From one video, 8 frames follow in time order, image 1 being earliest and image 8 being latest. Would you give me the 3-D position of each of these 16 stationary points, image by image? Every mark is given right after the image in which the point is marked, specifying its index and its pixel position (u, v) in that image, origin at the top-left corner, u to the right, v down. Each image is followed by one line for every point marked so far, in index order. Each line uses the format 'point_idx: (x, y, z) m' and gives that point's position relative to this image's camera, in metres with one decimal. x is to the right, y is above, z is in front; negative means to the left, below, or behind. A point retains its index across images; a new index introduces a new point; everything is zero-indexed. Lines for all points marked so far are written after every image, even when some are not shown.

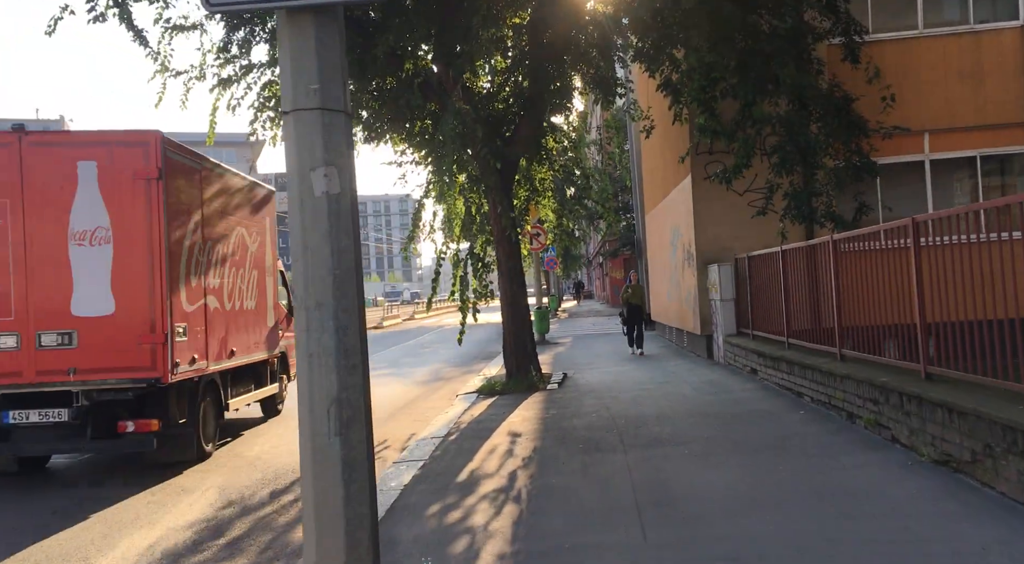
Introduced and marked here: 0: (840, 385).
0: (+2.9, -0.9, +6.9) m
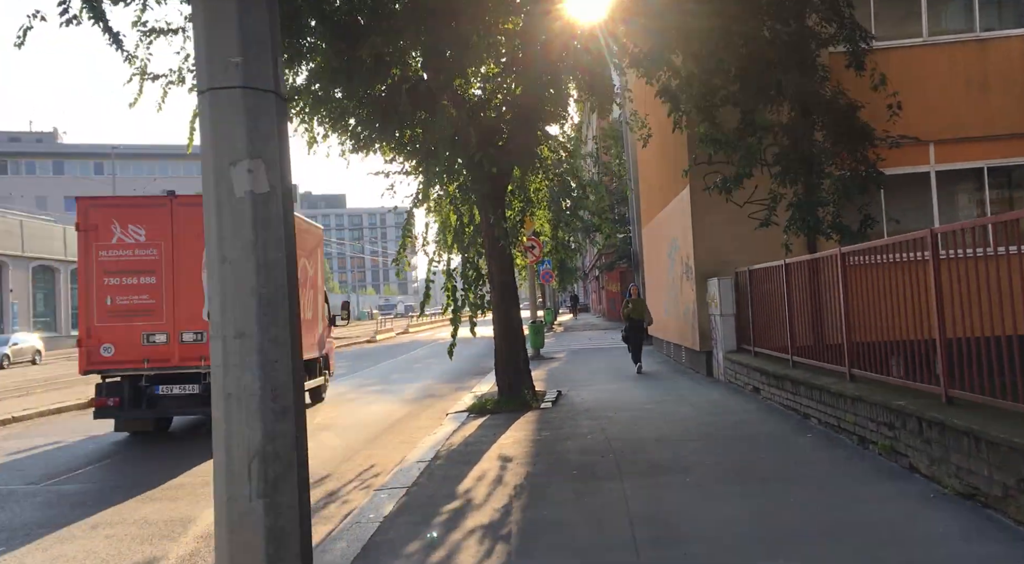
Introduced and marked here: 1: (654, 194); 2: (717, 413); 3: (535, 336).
0: (+2.8, -1.0, +6.5) m
1: (+2.9, +1.8, +15.7) m
2: (+2.3, -1.5, +8.8) m
3: (+0.6, -1.4, +19.8) m
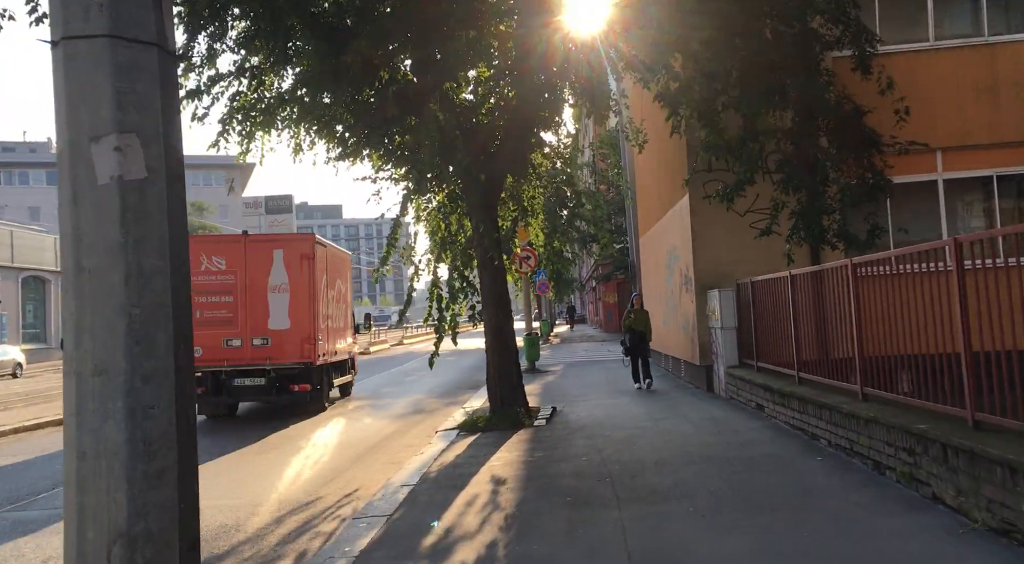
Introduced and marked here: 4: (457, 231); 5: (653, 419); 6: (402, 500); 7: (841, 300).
0: (+2.7, -1.1, +6.0) m
1: (+2.8, +1.6, +15.3) m
2: (+2.2, -1.6, +8.3) m
3: (+0.5, -1.7, +19.4) m
4: (-0.8, +0.7, +11.5) m
5: (+1.7, -1.7, +9.7) m
6: (-0.9, -1.8, +6.4) m
7: (+3.4, -0.2, +8.0) m
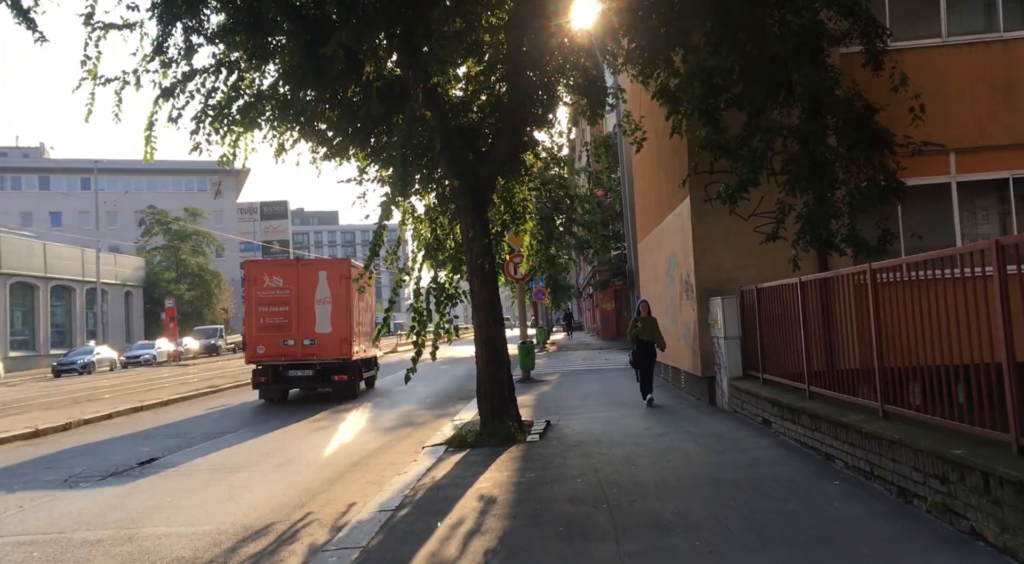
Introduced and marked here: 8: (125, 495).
0: (+2.6, -1.2, +5.5) m
1: (+2.7, +1.4, +14.8) m
2: (+2.1, -1.7, +7.8) m
3: (+0.3, -1.8, +18.8) m
4: (-0.9, +0.6, +11.0) m
5: (+1.6, -1.8, +9.1) m
6: (-1.0, -1.8, +5.8) m
7: (+3.3, -0.2, +7.5) m
8: (-3.8, -2.1, +7.8) m
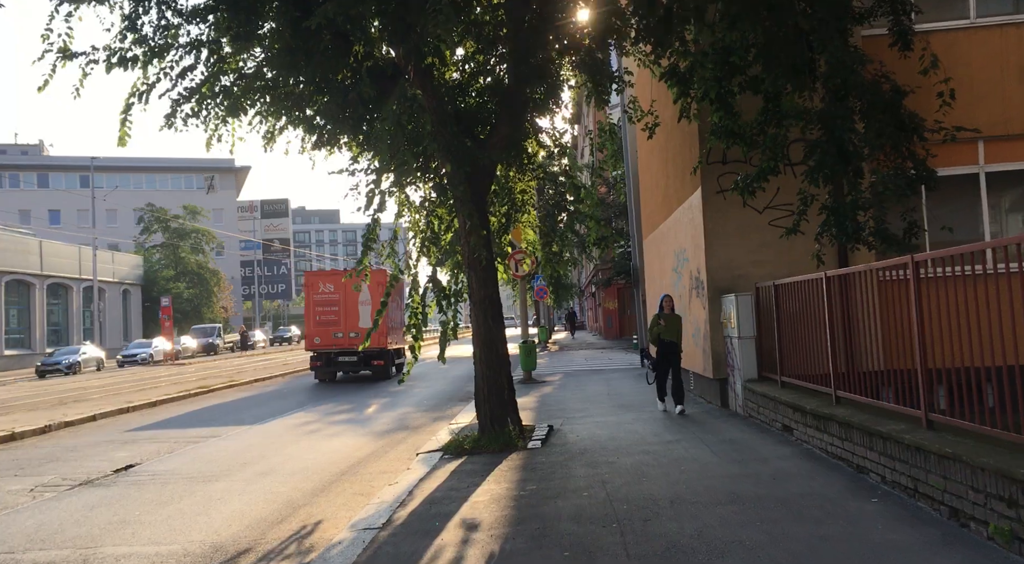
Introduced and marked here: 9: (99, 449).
0: (+2.6, -1.1, +4.8) m
1: (+2.7, +1.5, +14.2) m
2: (+2.1, -1.6, +7.1) m
3: (+0.3, -1.8, +18.2) m
4: (-0.9, +0.7, +10.4) m
5: (+1.6, -1.7, +8.5) m
6: (-1.0, -1.8, +5.2) m
7: (+3.3, -0.2, +6.9) m
8: (-3.8, -2.1, +7.1) m
9: (-5.6, -2.3, +10.6) m
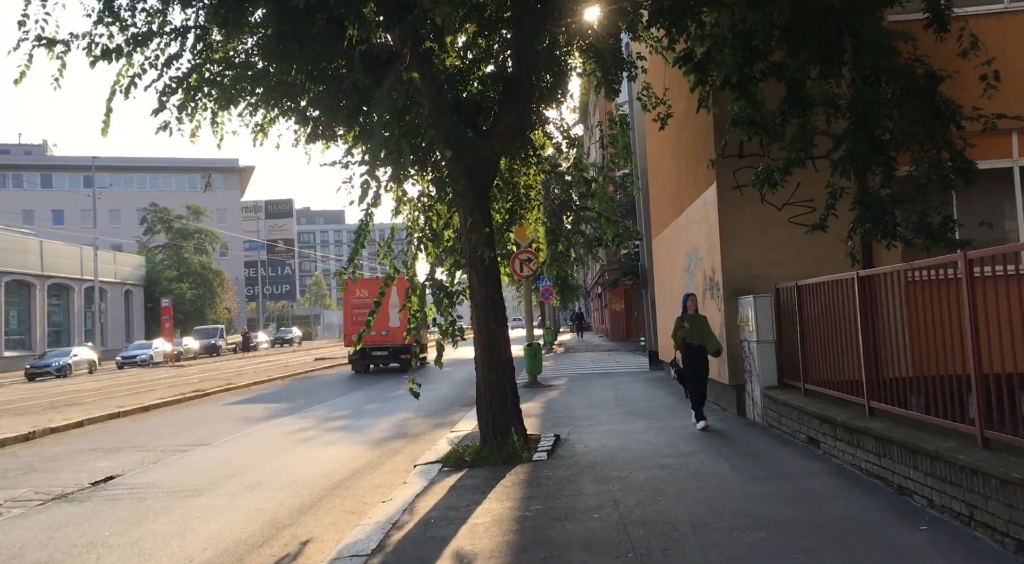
0: (+2.6, -1.1, +4.2) m
1: (+2.8, +1.5, +13.6) m
2: (+2.1, -1.6, +6.5) m
3: (+0.4, -1.8, +17.6) m
4: (-0.9, +0.7, +9.8) m
5: (+1.7, -1.7, +7.9) m
6: (-1.0, -1.8, +4.6) m
7: (+3.3, -0.2, +6.3) m
8: (-3.8, -2.1, +6.6) m
9: (-5.6, -2.3, +10.1) m
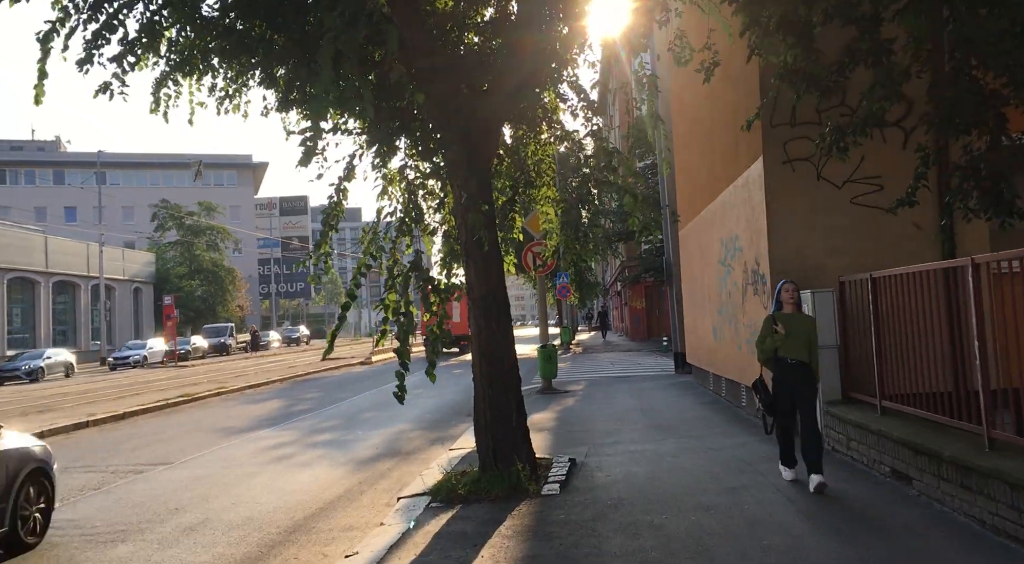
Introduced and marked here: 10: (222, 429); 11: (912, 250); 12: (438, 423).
0: (+2.6, -1.1, +2.6) m
1: (+2.9, +1.6, +11.9) m
2: (+2.1, -1.6, +4.9) m
3: (+0.7, -1.7, +16.0) m
4: (-0.8, +0.8, +8.2) m
5: (+1.7, -1.7, +6.3) m
6: (-1.0, -1.7, +3.1) m
7: (+3.3, -0.1, +4.6) m
8: (-3.8, -2.0, +5.1) m
9: (-5.5, -2.2, +8.6) m
10: (-4.7, -2.4, +12.8) m
11: (+4.3, +0.3, +8.3) m
12: (-1.1, -2.2, +12.5) m
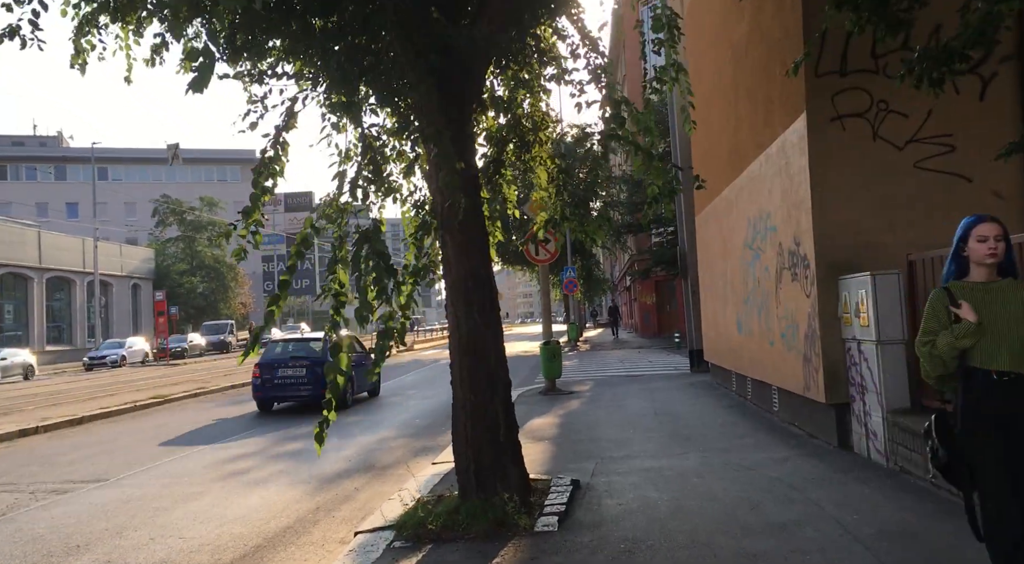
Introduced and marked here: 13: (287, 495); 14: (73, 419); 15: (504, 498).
0: (+2.4, -0.9, +1.1) m
1: (+2.9, +1.7, +10.4) m
2: (+2.0, -1.4, +3.4) m
3: (+0.7, -1.5, +14.5) m
4: (-0.9, +0.9, +6.8) m
5: (+1.6, -1.5, +4.8) m
6: (-1.2, -1.6, +1.6) m
7: (+3.2, 0.0, +3.1) m
8: (-3.9, -1.9, +3.7) m
9: (-5.6, -2.1, +7.2) m
10: (-4.8, -2.2, +11.4) m
11: (+4.2, +0.5, +6.8) m
12: (-1.2, -2.1, +11.1) m
13: (-2.0, -2.0, +7.3) m
14: (-7.3, -2.3, +13.2) m
15: (0.0, -1.5, +5.6) m
